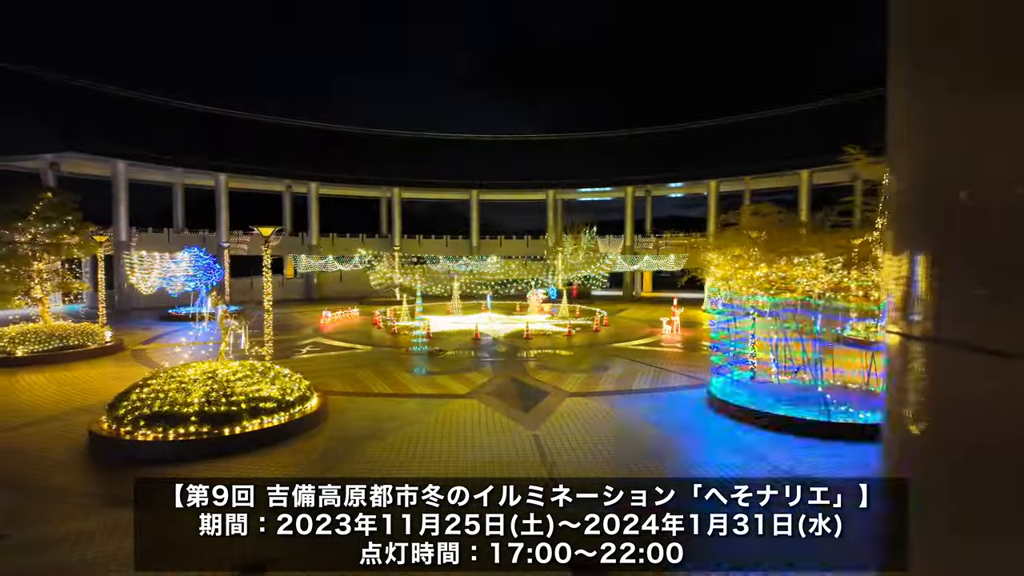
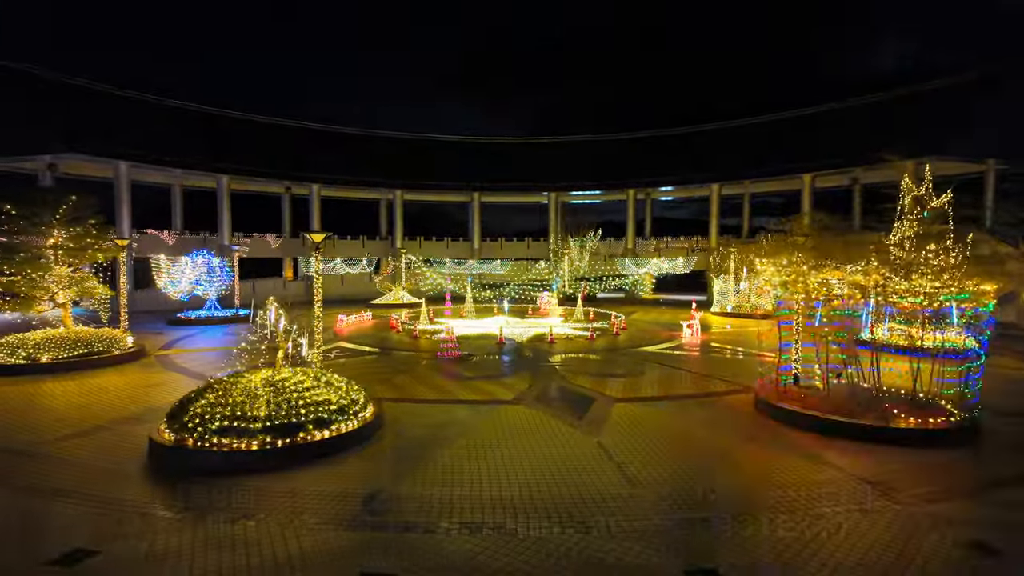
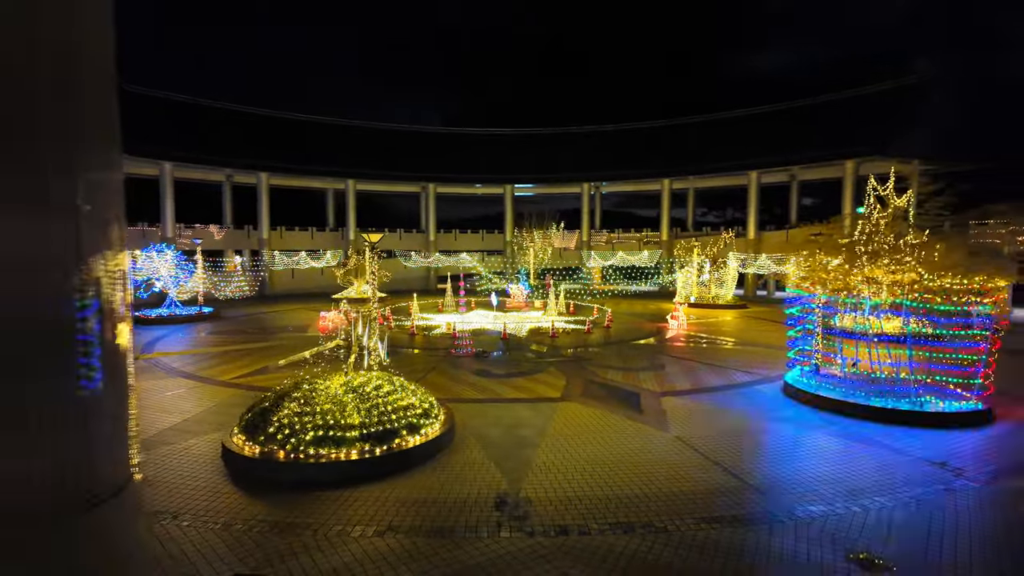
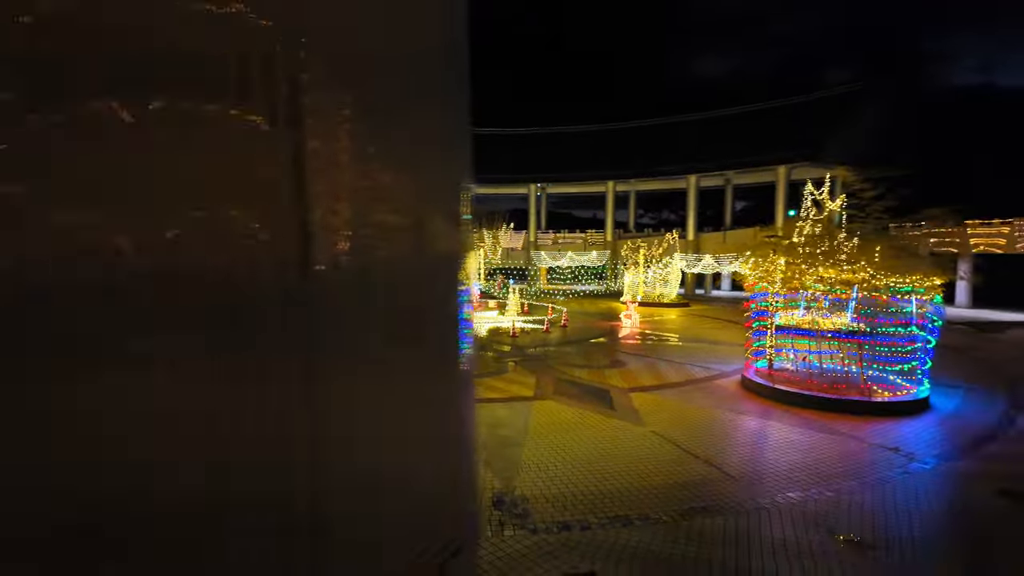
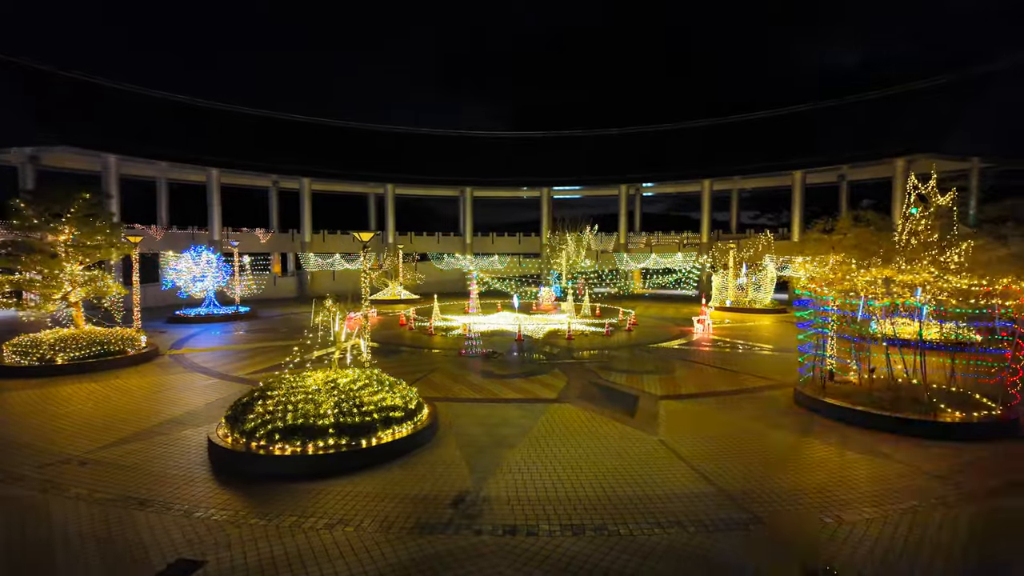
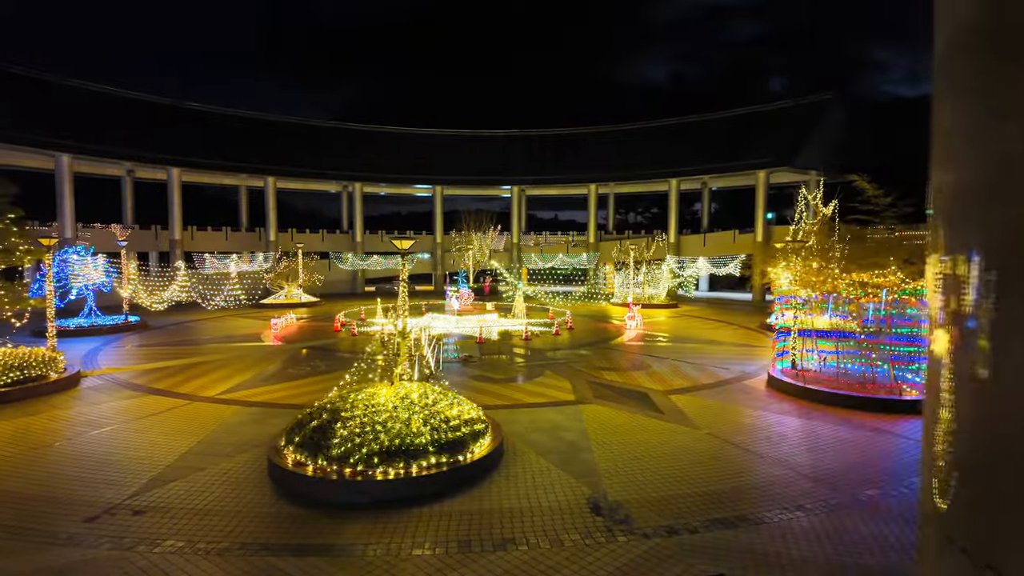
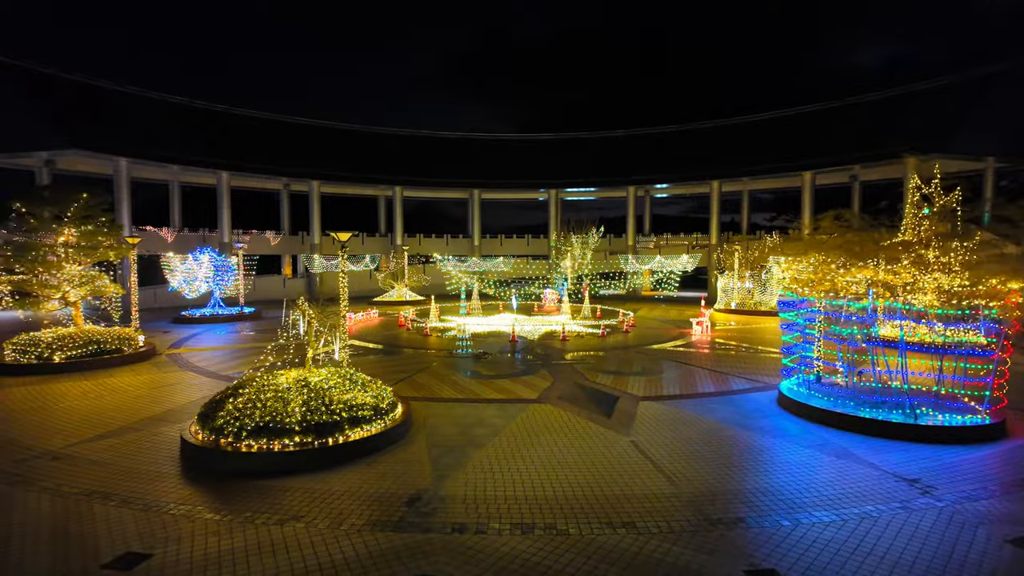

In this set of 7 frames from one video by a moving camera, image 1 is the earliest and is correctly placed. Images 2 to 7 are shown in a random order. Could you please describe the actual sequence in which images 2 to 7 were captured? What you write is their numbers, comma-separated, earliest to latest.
2, 7, 5, 3, 4, 6
